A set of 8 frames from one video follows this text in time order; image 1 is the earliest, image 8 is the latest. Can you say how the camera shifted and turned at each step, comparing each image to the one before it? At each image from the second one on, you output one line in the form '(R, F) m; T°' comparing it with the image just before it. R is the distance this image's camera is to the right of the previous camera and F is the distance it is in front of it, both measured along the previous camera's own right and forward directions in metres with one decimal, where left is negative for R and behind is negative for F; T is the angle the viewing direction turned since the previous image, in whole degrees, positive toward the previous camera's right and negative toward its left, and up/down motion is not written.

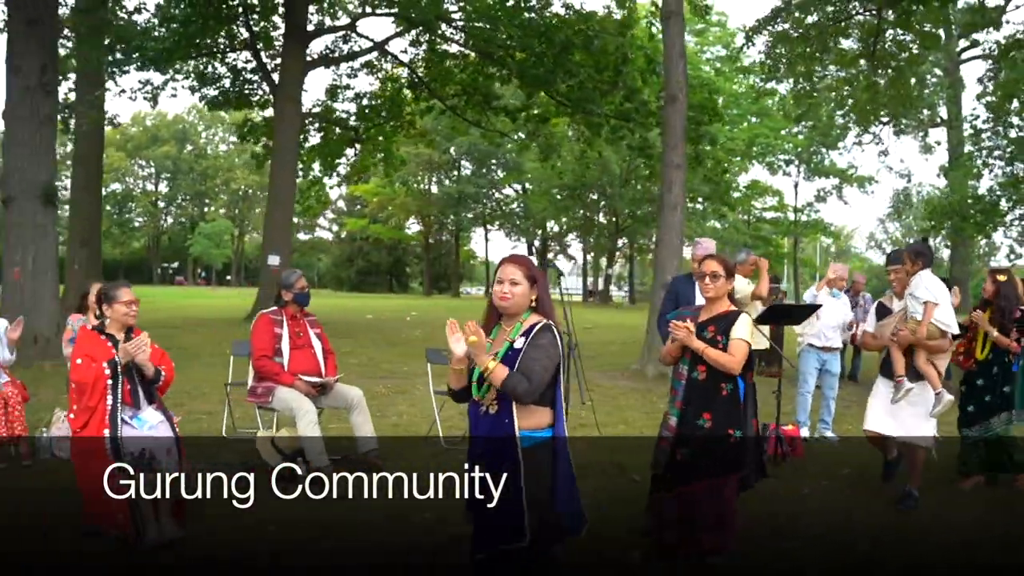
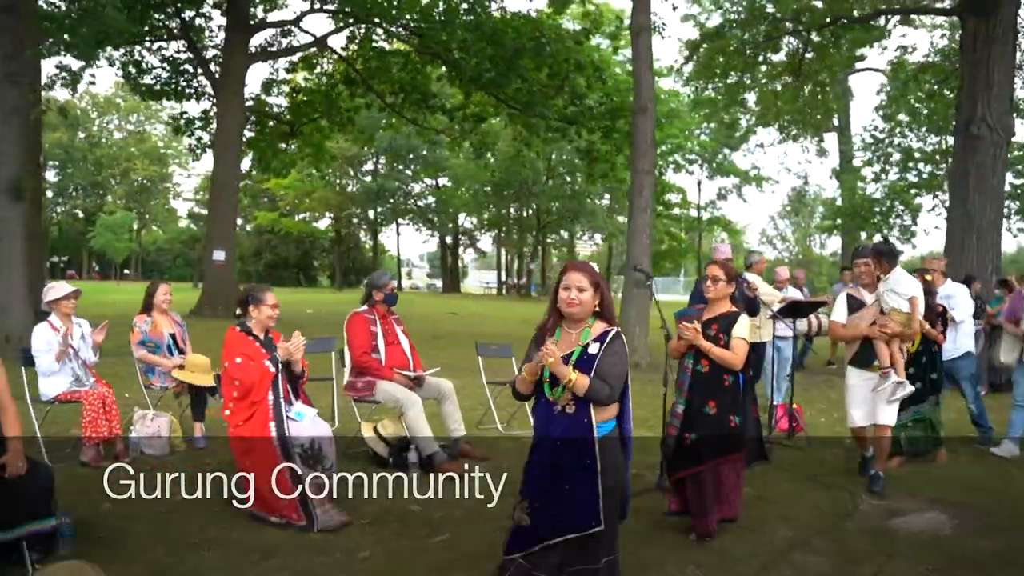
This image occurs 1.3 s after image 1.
(-1.4, -0.4) m; +9°
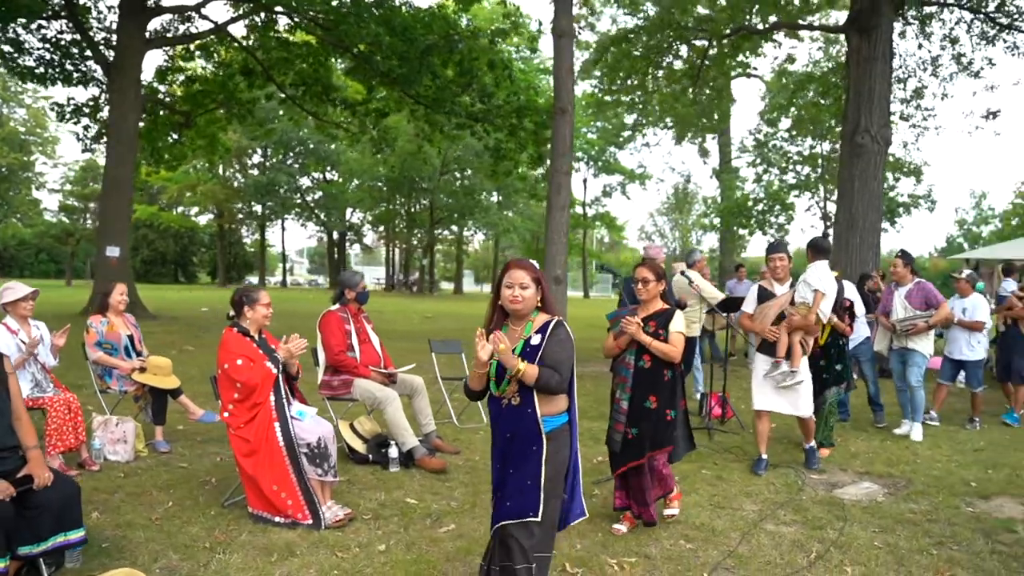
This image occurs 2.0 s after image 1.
(-0.7, -0.2) m; +9°
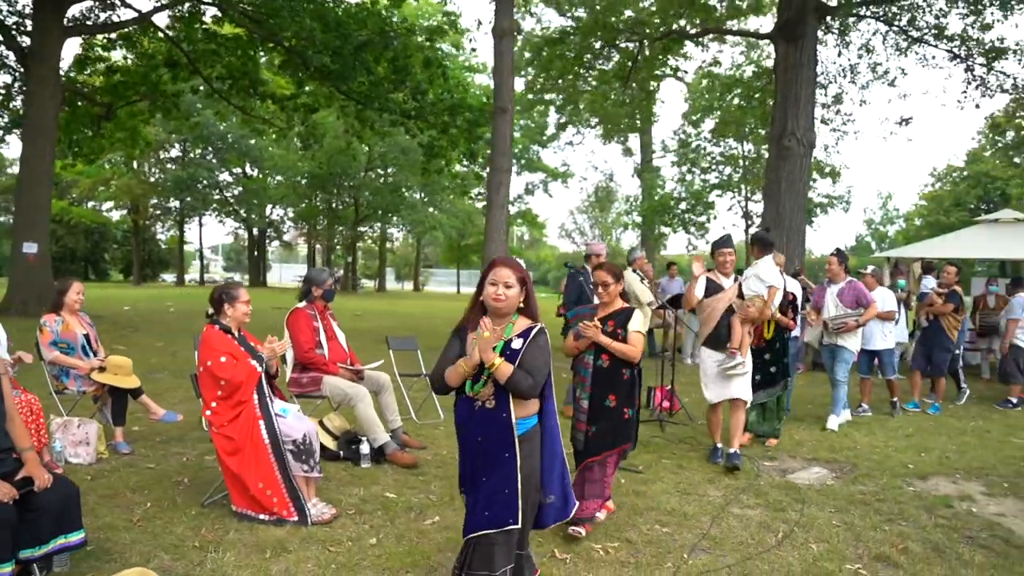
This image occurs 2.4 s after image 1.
(-0.4, -0.1) m; +6°
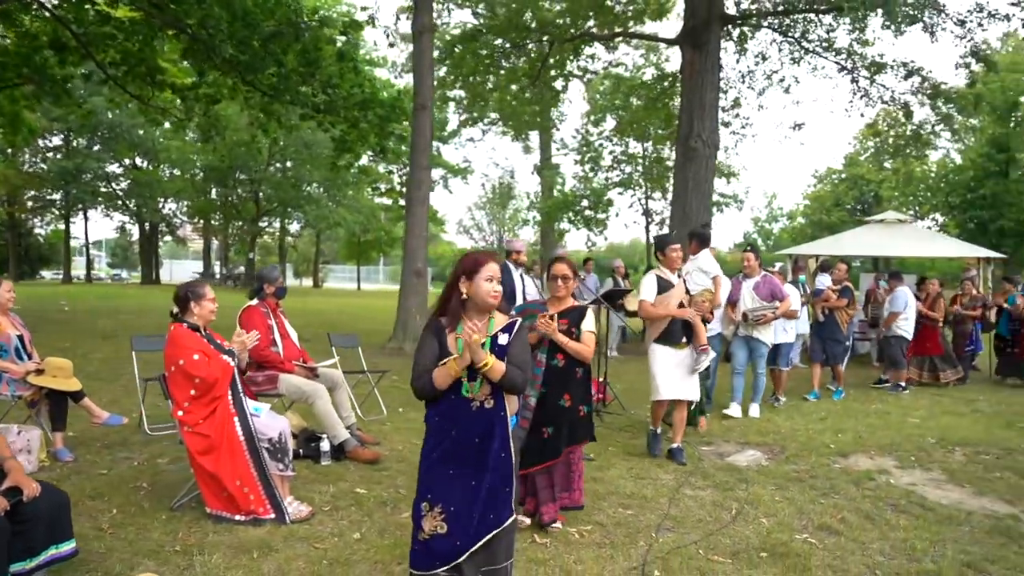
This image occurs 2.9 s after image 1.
(-0.5, -0.1) m; +8°
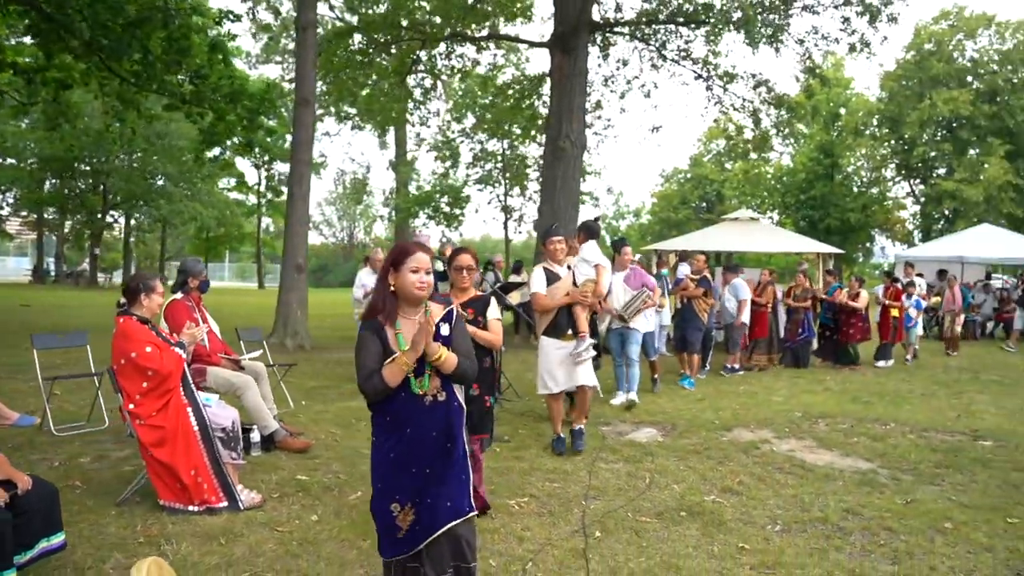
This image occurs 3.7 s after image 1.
(-0.6, -0.3) m; +11°
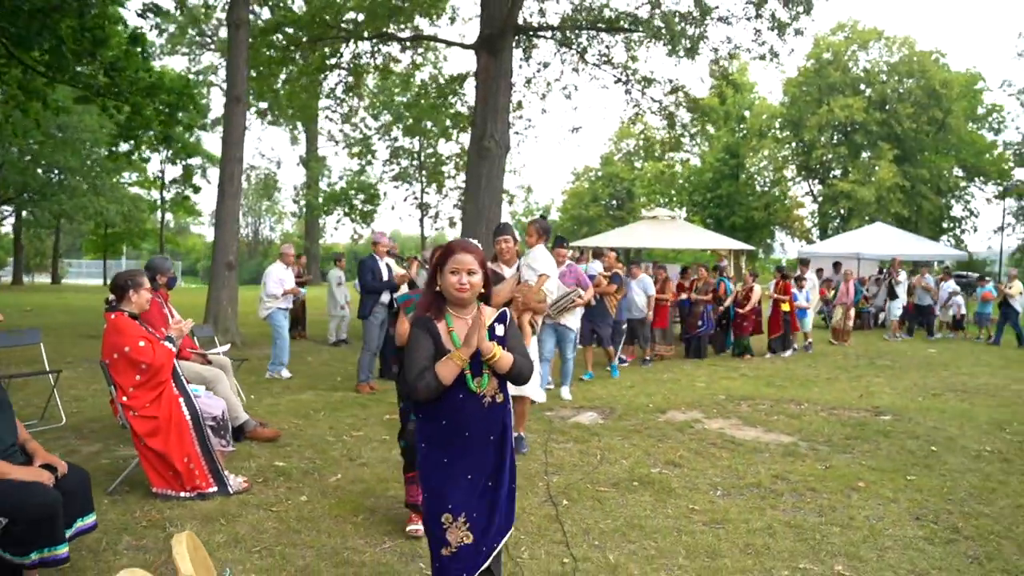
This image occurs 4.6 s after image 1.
(-0.4, -0.4) m; +6°
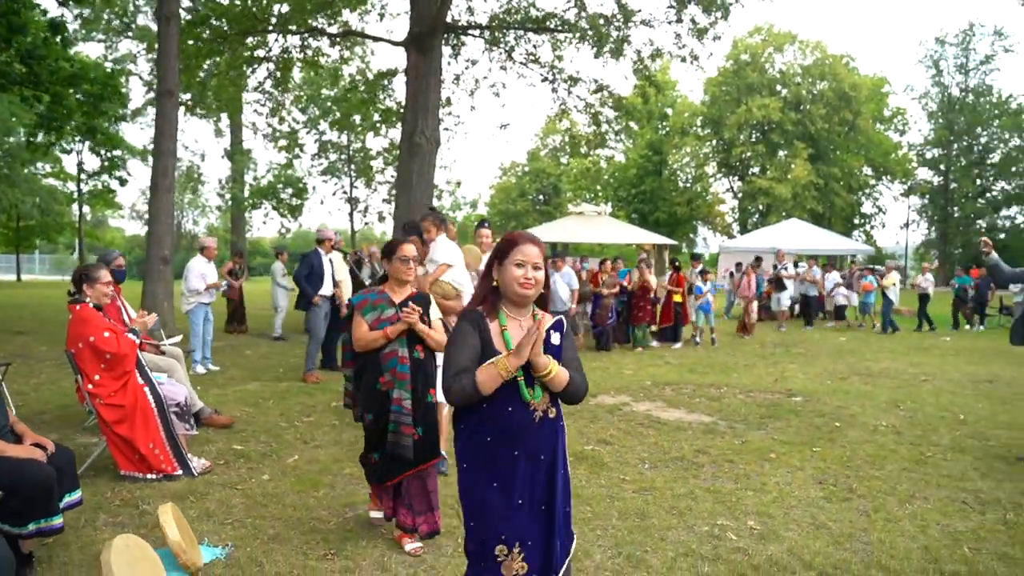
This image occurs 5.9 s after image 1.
(-0.1, -0.4) m; +5°
